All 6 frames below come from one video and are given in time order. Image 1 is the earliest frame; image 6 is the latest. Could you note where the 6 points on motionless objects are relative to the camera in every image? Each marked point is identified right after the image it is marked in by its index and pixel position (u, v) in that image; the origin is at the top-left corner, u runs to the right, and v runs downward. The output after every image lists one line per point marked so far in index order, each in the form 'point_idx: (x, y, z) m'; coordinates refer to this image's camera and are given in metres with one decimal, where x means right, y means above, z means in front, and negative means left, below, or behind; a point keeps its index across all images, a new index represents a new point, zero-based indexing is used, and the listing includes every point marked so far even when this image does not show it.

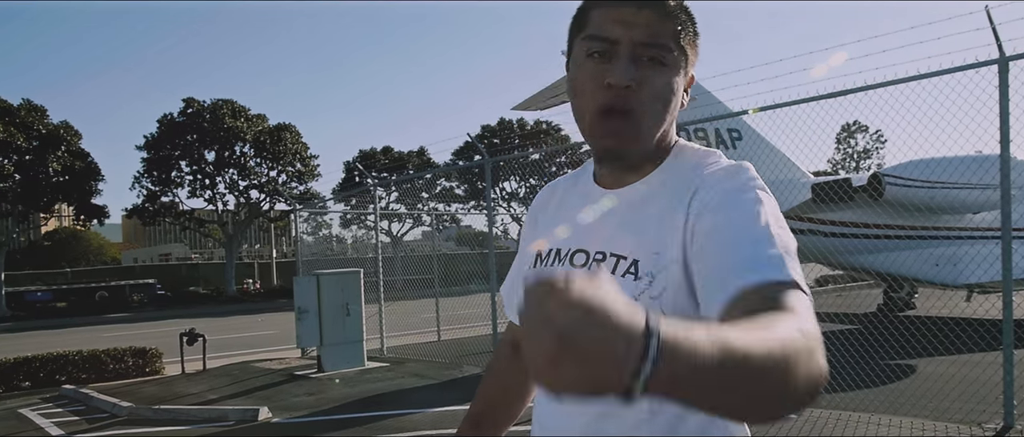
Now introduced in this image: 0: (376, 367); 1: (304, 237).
0: (-1.5, -1.6, +8.8) m
1: (-3.0, -0.3, +12.0) m
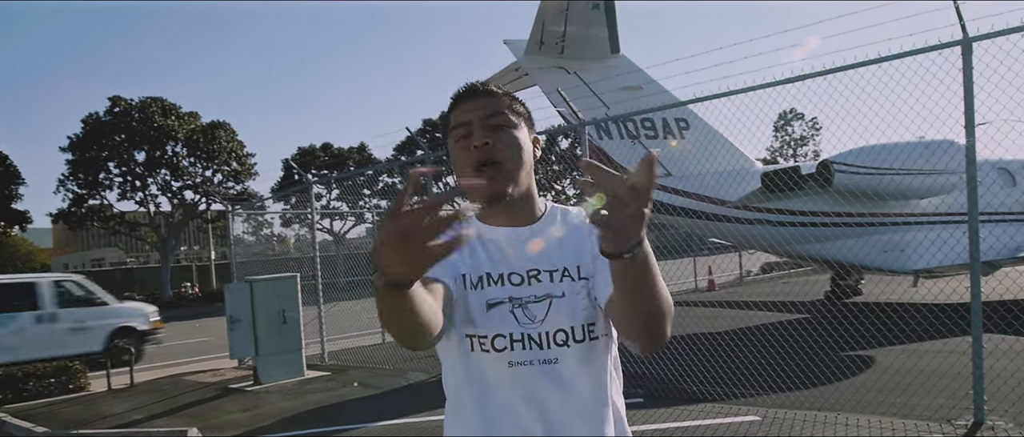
0: (-2.0, -1.6, +8.3) m
1: (-3.8, -0.3, +11.4) m
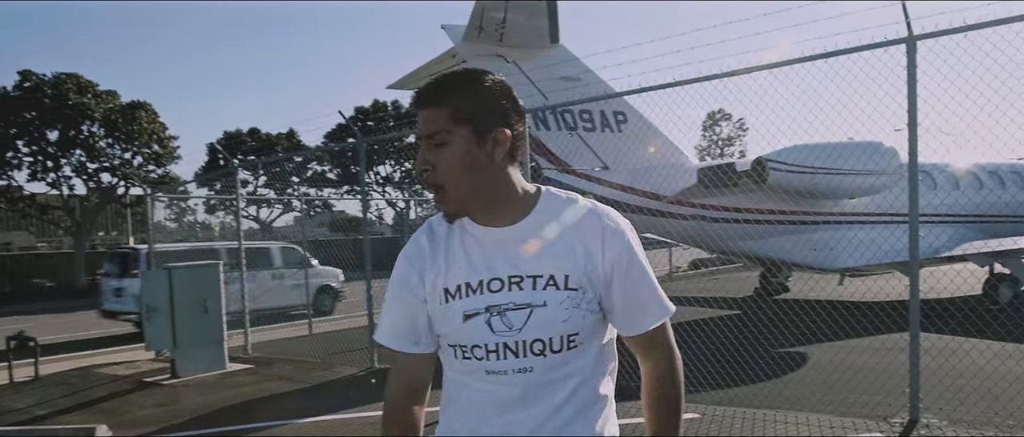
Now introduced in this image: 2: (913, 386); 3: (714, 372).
0: (-2.6, -1.5, +7.9) m
1: (-4.7, -0.1, +10.9) m
2: (+2.2, -0.9, +4.5) m
3: (+1.6, -1.2, +6.5) m
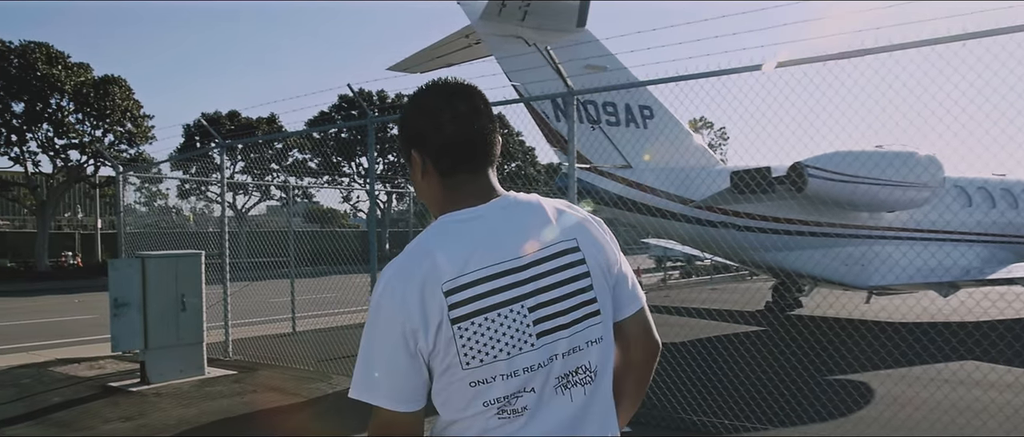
0: (-2.5, -1.3, +7.0) m
1: (-4.6, +0.1, +9.8) m
2: (+2.5, -1.0, +3.7) m
3: (+1.8, -1.3, +5.7) m
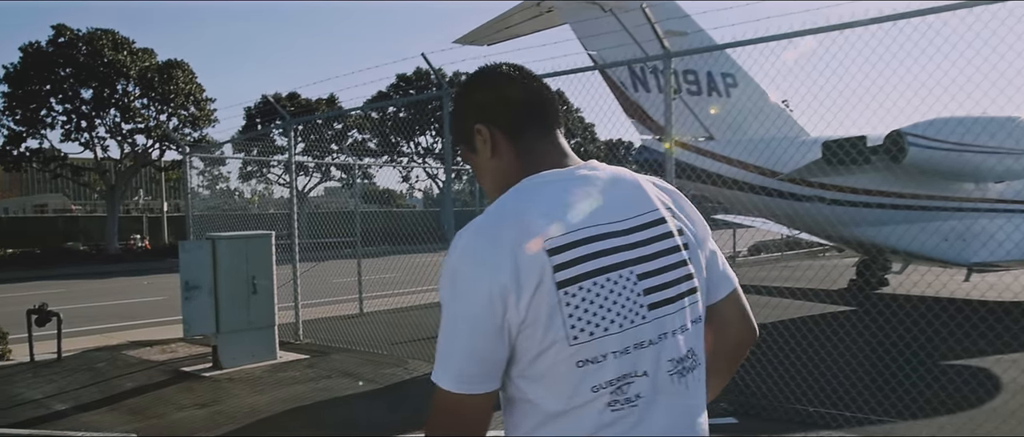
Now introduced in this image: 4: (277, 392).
0: (-1.8, -1.2, +6.7) m
1: (-3.7, +0.4, +9.7) m
2: (+2.9, -0.9, +3.1) m
3: (+2.4, -1.1, +5.2) m
4: (-1.7, -1.2, +5.8) m
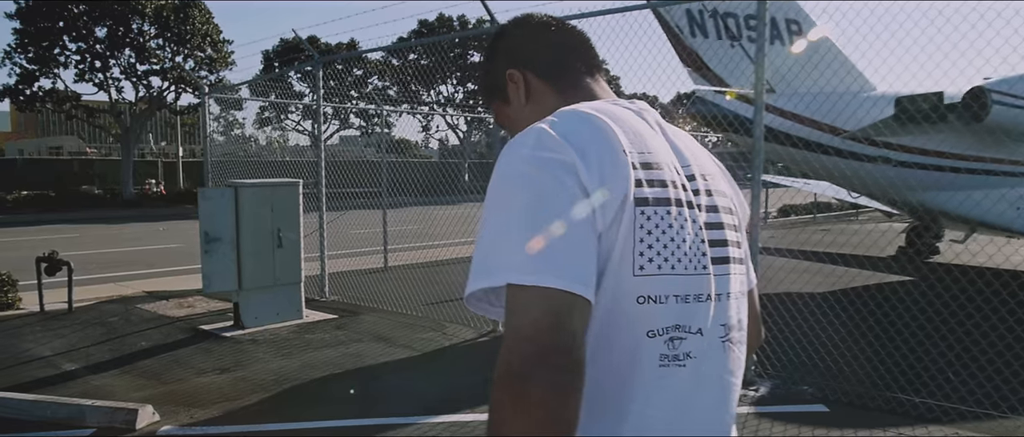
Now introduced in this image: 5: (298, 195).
0: (-1.5, -0.8, +6.2) m
1: (-3.3, +1.0, +9.1) m
2: (+3.2, -0.8, +2.5) m
3: (+2.7, -0.9, +4.6) m
4: (-1.3, -0.9, +5.3) m
5: (-1.6, +0.2, +6.2) m
